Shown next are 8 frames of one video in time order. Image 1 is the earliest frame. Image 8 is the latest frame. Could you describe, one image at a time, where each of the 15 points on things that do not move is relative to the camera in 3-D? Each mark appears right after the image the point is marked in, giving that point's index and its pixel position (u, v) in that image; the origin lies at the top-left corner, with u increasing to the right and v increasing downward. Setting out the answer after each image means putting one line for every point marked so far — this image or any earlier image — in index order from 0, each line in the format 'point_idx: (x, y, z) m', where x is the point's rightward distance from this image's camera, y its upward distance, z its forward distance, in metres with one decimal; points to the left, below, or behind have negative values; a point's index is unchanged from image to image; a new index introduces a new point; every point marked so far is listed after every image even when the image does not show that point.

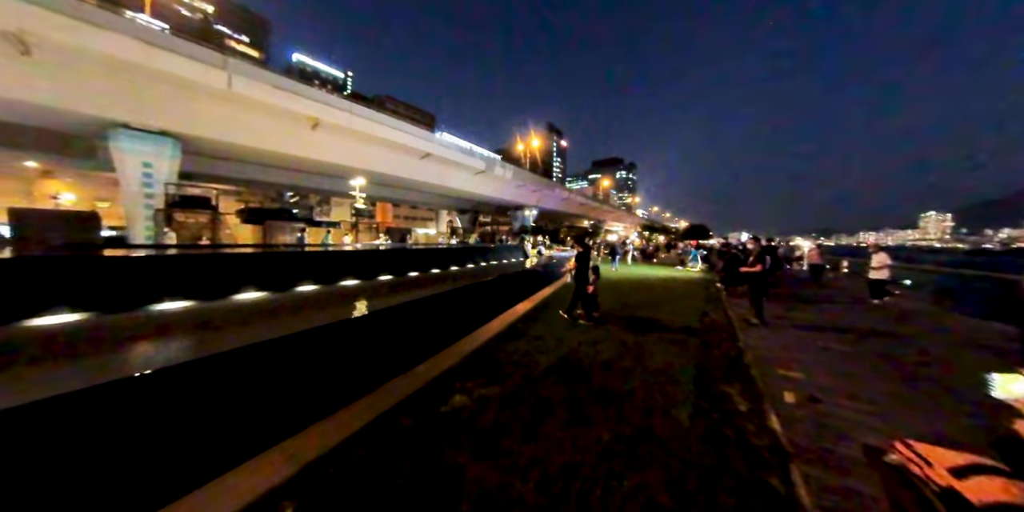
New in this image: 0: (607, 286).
0: (+4.0, -1.4, +12.1) m
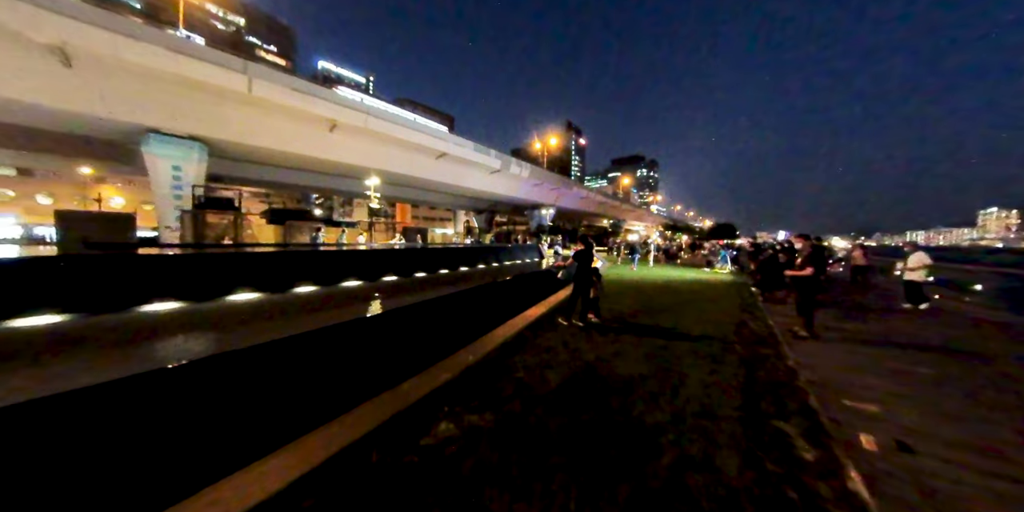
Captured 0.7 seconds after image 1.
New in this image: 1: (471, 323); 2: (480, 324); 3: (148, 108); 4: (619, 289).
0: (+4.4, -1.4, +11.2) m
1: (-1.3, -2.2, +9.8) m
2: (-0.9, -2.2, +9.8) m
3: (-23.5, +9.5, +18.9) m
4: (+4.2, -1.4, +11.3) m
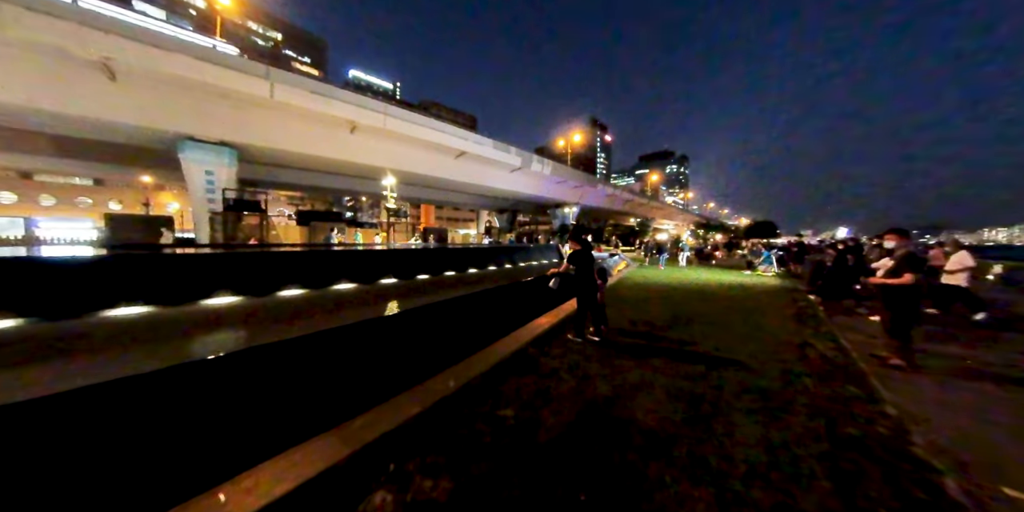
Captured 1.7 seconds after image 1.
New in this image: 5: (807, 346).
0: (+4.8, -1.4, +9.9) m
1: (-1.0, -2.2, +8.9) m
2: (-0.6, -2.2, +8.9) m
3: (-22.4, +9.4, +19.9) m
4: (+4.5, -1.4, +9.9) m
5: (+5.1, -1.5, +4.9) m
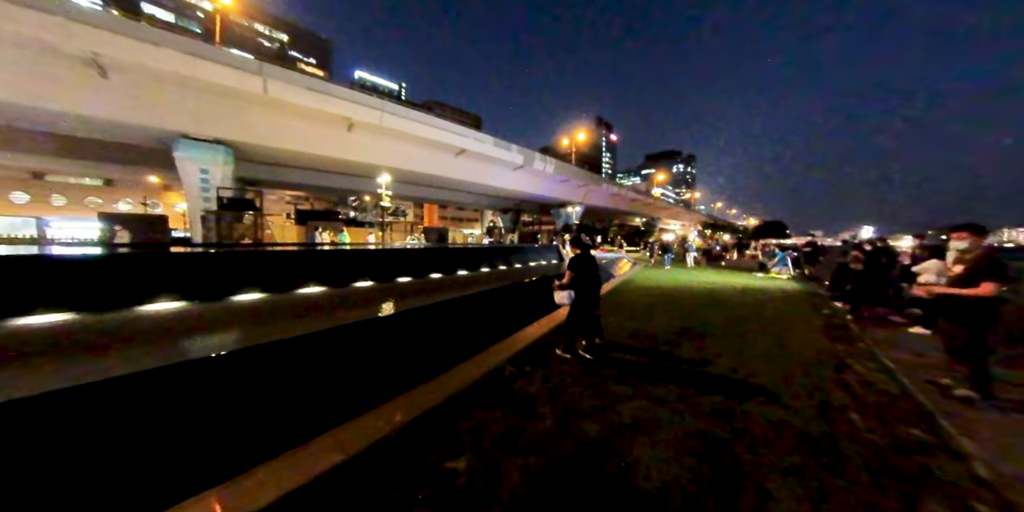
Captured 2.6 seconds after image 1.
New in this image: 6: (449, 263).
0: (+4.5, -1.4, +9.0) m
1: (-1.3, -2.2, +8.1) m
2: (-1.0, -2.3, +8.1) m
3: (-22.5, +9.5, +19.5) m
4: (+4.3, -1.4, +9.0) m
5: (+4.7, -1.6, +4.1) m
6: (-2.6, -0.3, +11.7) m
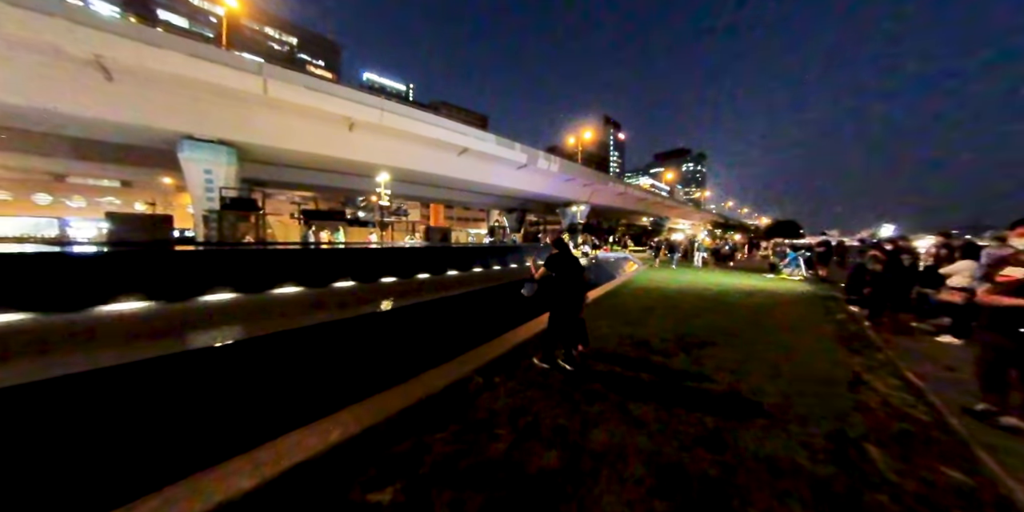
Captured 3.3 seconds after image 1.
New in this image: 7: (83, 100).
0: (+4.2, -1.4, +8.4) m
1: (-1.7, -2.2, +7.7) m
2: (-1.3, -2.2, +7.7) m
3: (-22.5, +9.5, +19.6) m
4: (+4.0, -1.4, +8.5) m
5: (+4.3, -1.6, +3.5) m
6: (-2.8, -0.3, +11.3) m
7: (-25.2, +9.2, +17.1) m
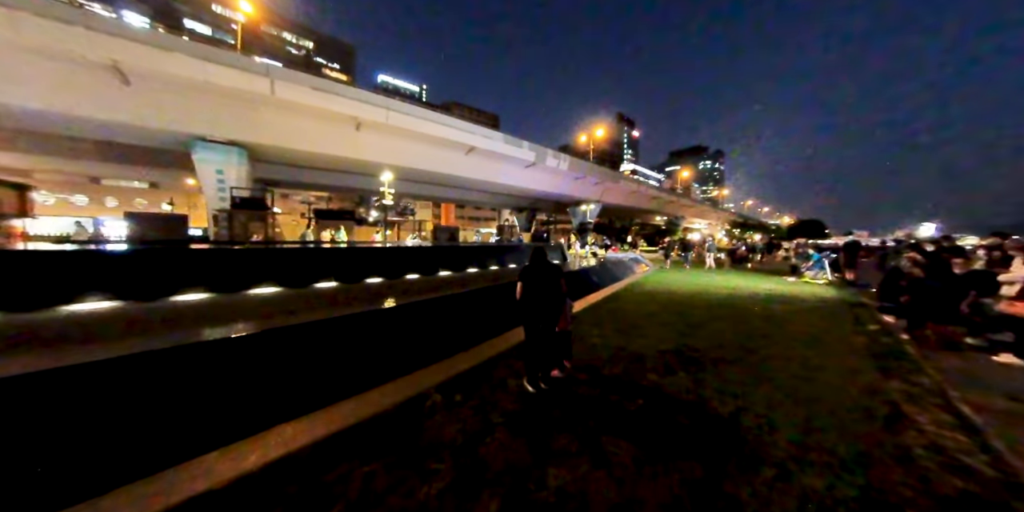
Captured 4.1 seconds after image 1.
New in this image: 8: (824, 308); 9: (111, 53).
0: (+4.0, -1.5, +7.8) m
1: (-1.9, -2.2, +7.3) m
2: (-1.5, -2.2, +7.2) m
3: (-22.2, +9.6, +20.1) m
4: (+3.8, -1.4, +7.8) m
5: (+3.9, -1.6, +2.8) m
6: (-2.9, -0.3, +11.0) m
7: (-25.0, +9.3, +17.6) m
8: (+9.7, -1.6, +9.1) m
9: (-21.4, +10.9, +15.3) m
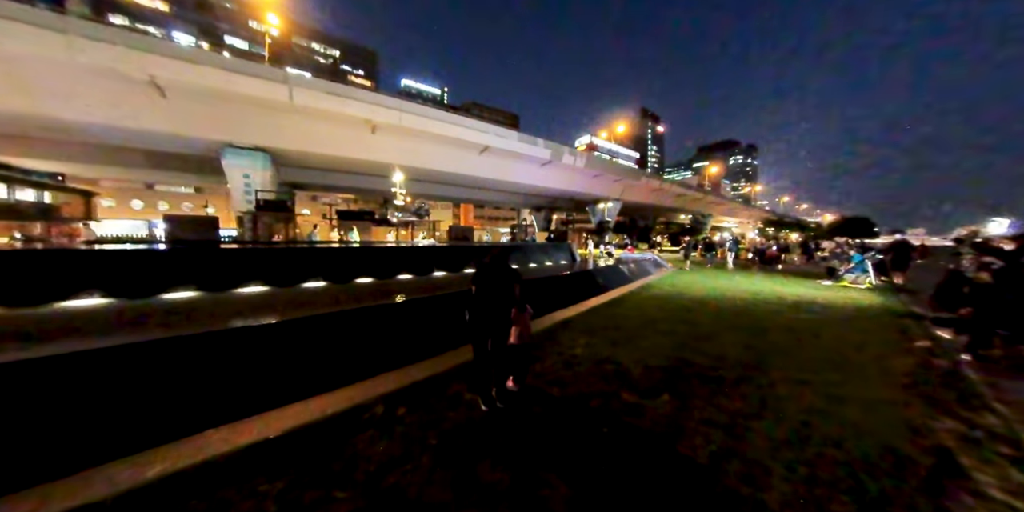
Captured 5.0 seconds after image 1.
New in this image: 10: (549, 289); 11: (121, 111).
0: (+3.8, -1.5, +7.0) m
1: (-2.1, -2.2, +7.0) m
2: (-1.7, -2.2, +6.9) m
3: (-21.4, +9.6, +21.2) m
4: (+3.6, -1.5, +7.1) m
5: (+3.3, -1.6, +2.1) m
6: (-2.8, -0.3, +10.7) m
7: (-24.3, +9.3, +18.9) m
8: (+9.6, -1.6, +8.0) m
9: (-21.0, +10.9, +16.4) m
10: (+1.0, -0.9, +7.8) m
11: (-24.8, +9.4, +18.3) m
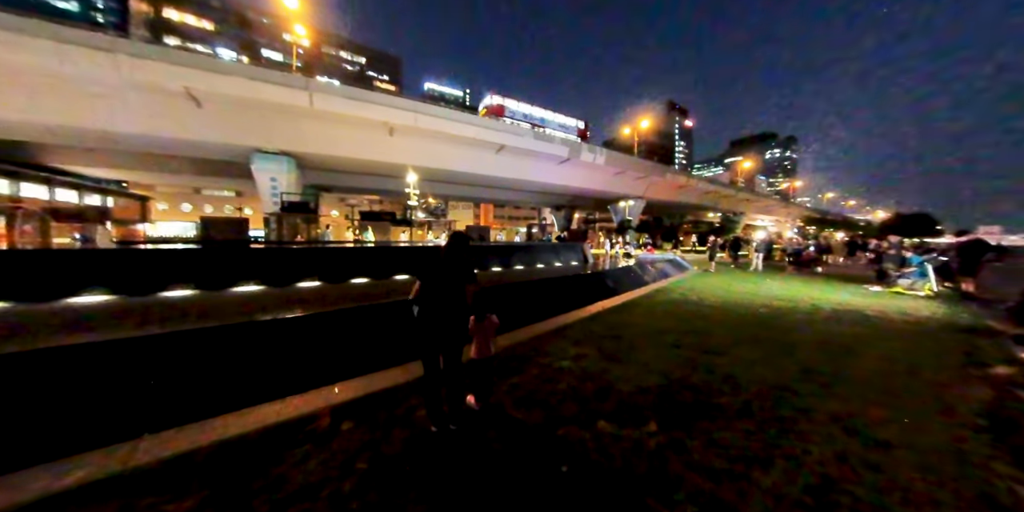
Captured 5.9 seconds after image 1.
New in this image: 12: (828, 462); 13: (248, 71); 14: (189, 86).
0: (+3.7, -1.5, +6.3) m
1: (-2.2, -2.2, +6.7) m
2: (-1.8, -2.3, +6.6) m
3: (-20.3, +9.7, +22.3) m
4: (+3.5, -1.5, +6.4) m
5: (+2.8, -1.6, +1.5) m
6: (-2.6, -0.3, +10.5) m
7: (-23.5, +9.4, +20.3) m
8: (+9.6, -1.7, +6.8) m
9: (-20.3, +11.0, +17.5) m
10: (+0.9, -0.9, +7.3) m
11: (-24.0, +9.4, +19.7) m
12: (+2.6, -1.6, +2.4) m
13: (-17.6, +12.5, +19.2) m
14: (-20.2, +10.7, +17.8) m
